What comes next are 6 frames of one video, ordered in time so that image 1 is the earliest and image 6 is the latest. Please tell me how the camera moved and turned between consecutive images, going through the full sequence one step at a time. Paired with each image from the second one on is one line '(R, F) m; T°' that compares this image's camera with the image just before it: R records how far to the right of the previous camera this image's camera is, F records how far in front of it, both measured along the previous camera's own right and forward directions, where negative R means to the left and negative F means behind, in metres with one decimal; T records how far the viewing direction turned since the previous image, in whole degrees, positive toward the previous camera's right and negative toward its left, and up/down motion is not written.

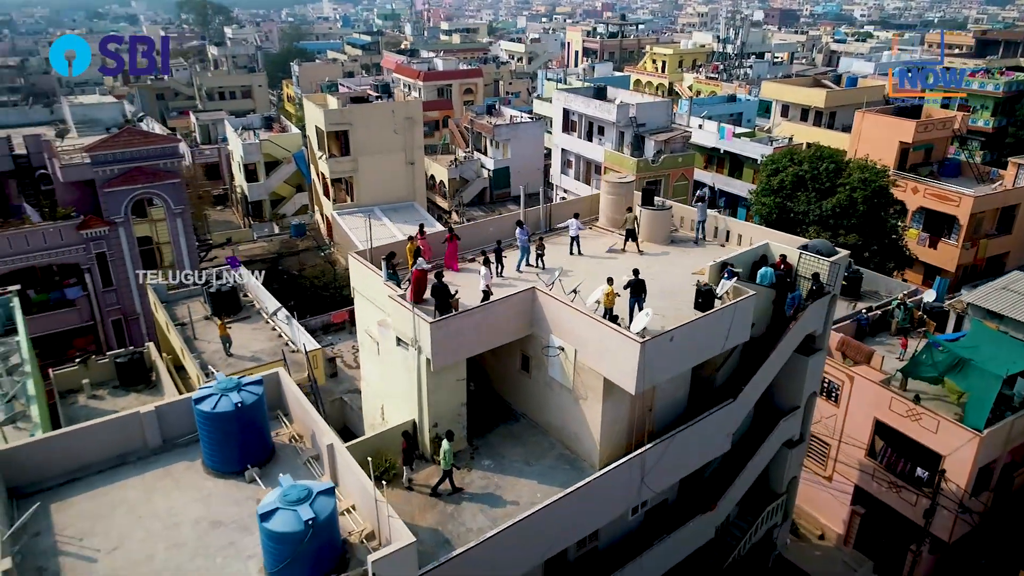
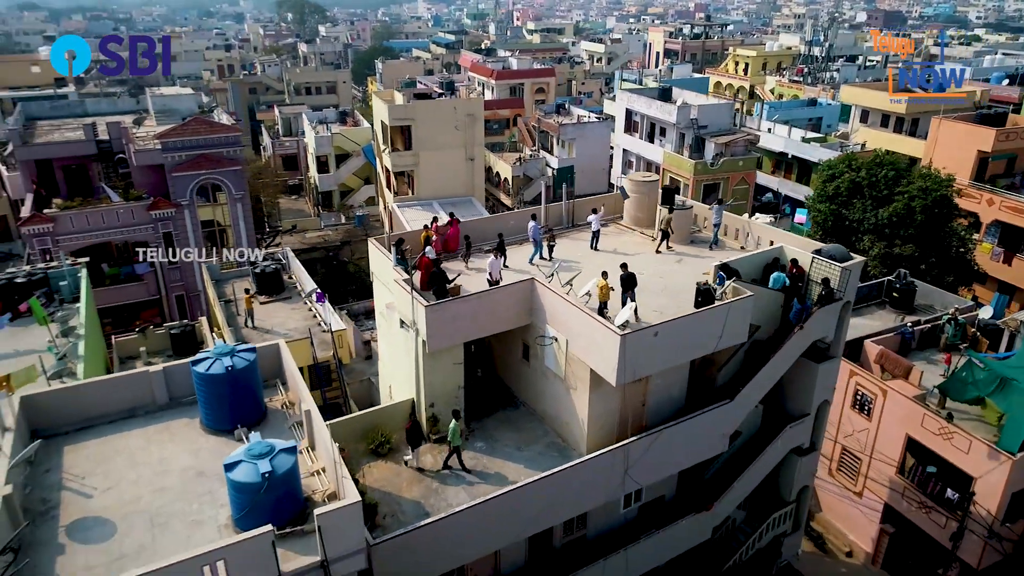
(+1.8, -0.4) m; -6°
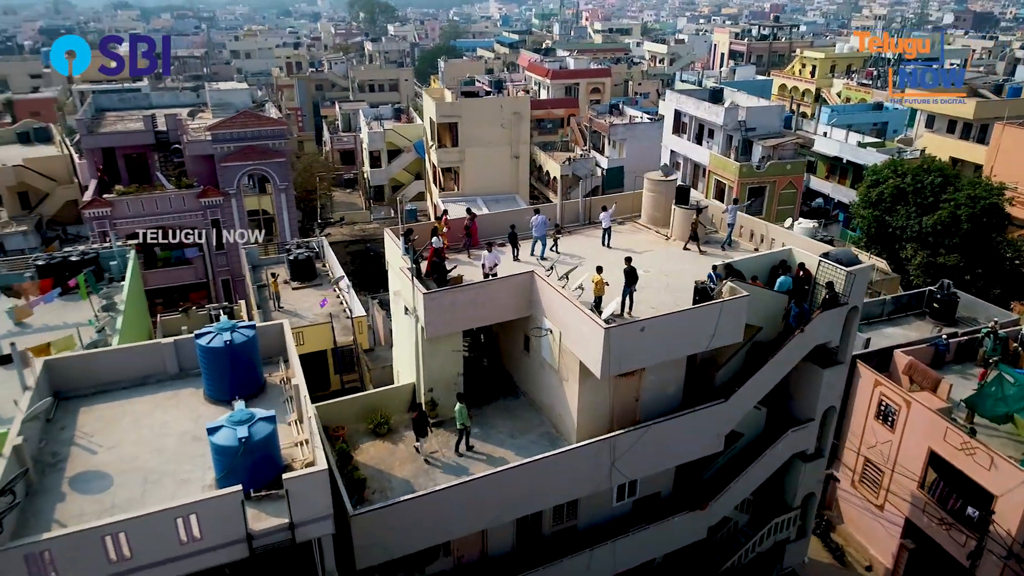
(+1.4, -0.4) m; -5°
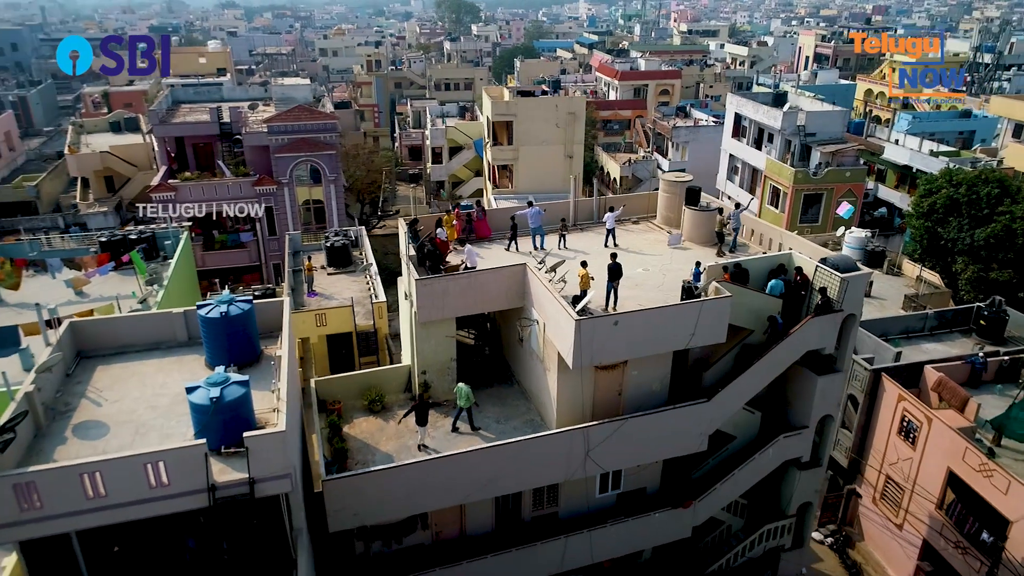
(+2.0, -0.5) m; -6°
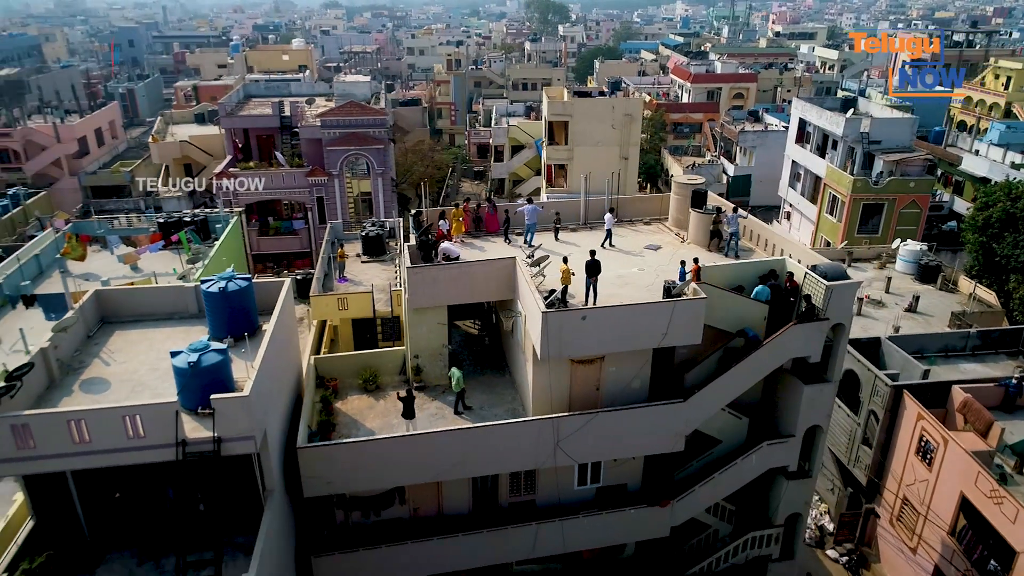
(+2.3, -0.5) m; -7°
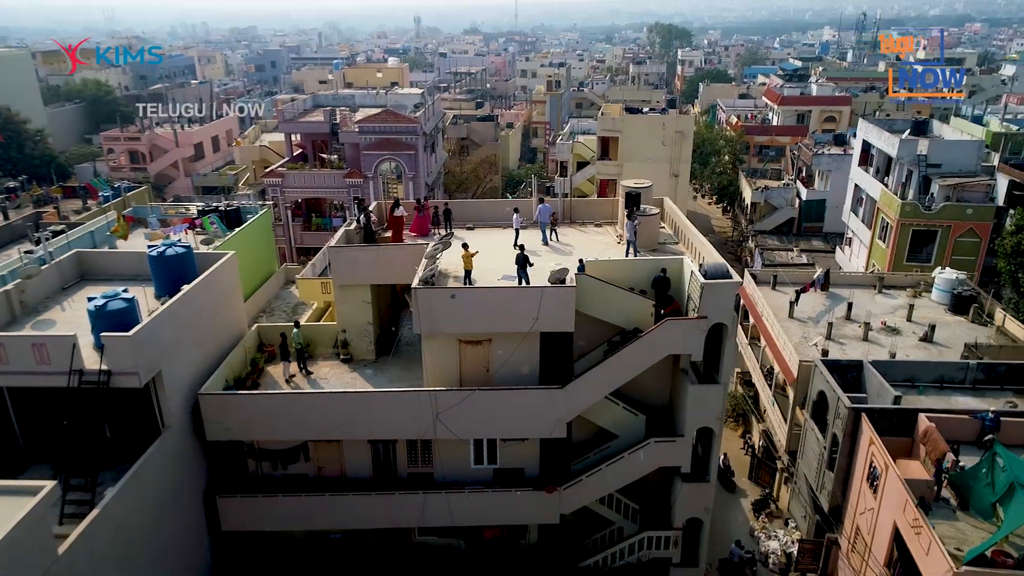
(+5.5, -0.5) m; -10°
